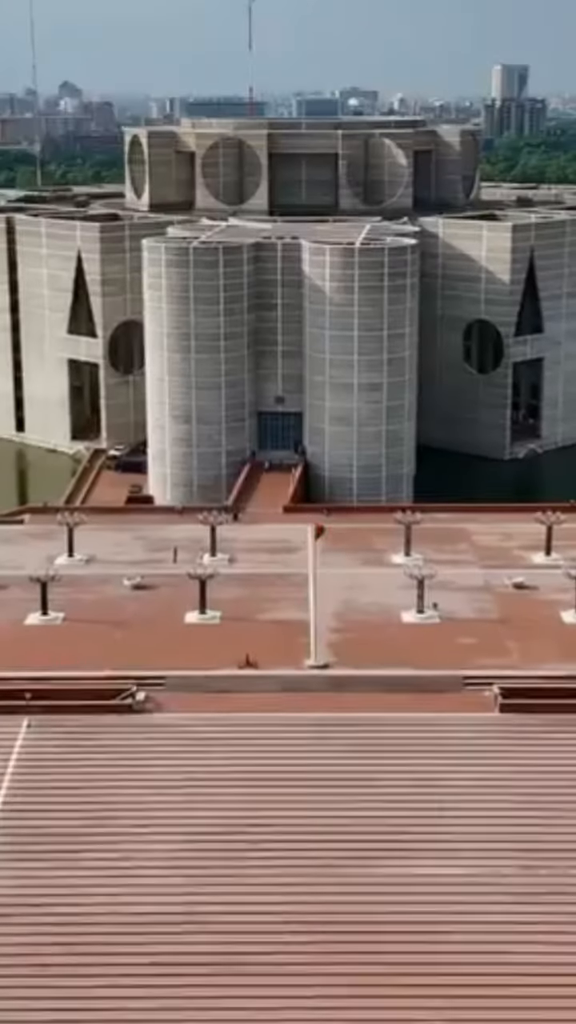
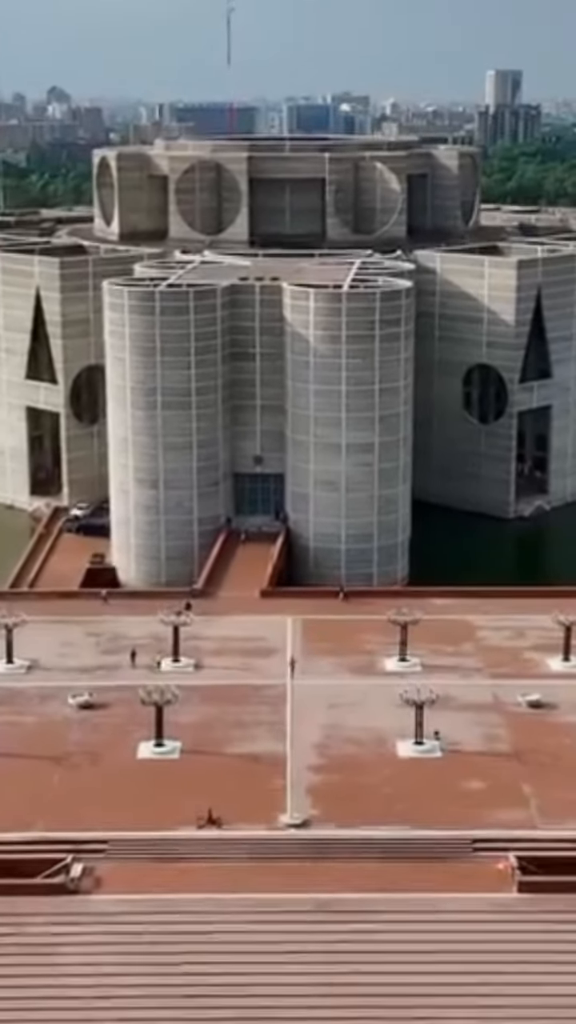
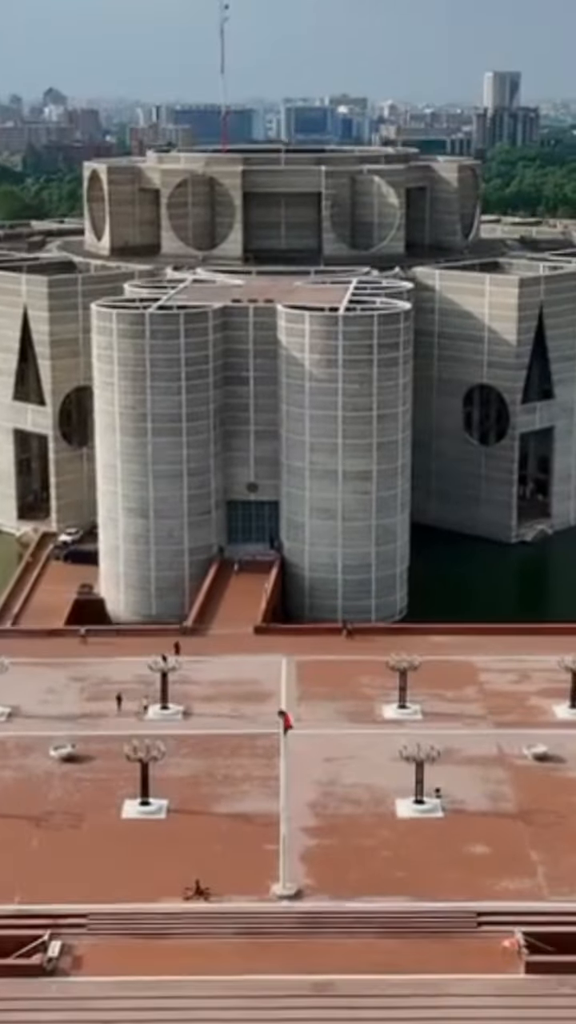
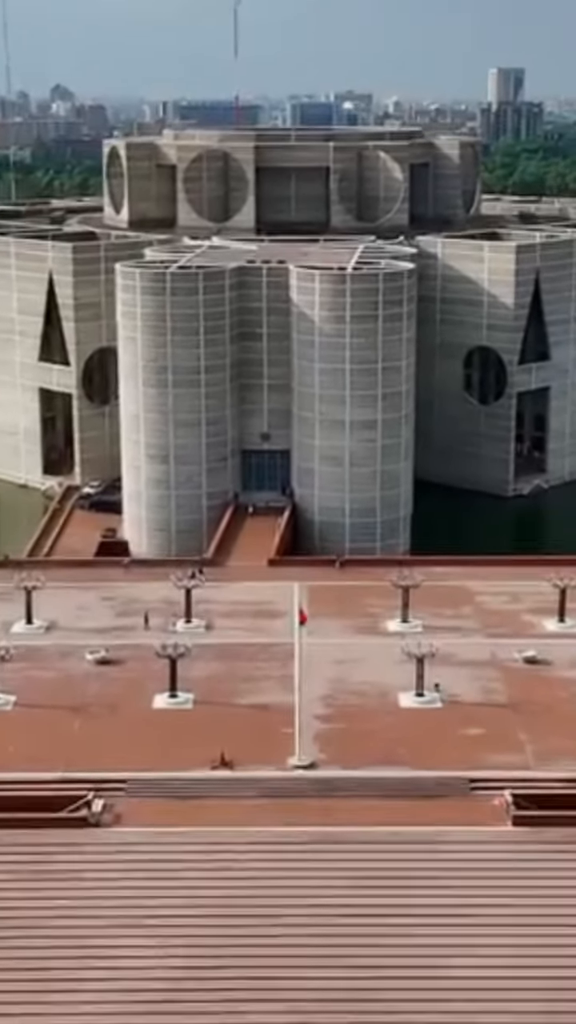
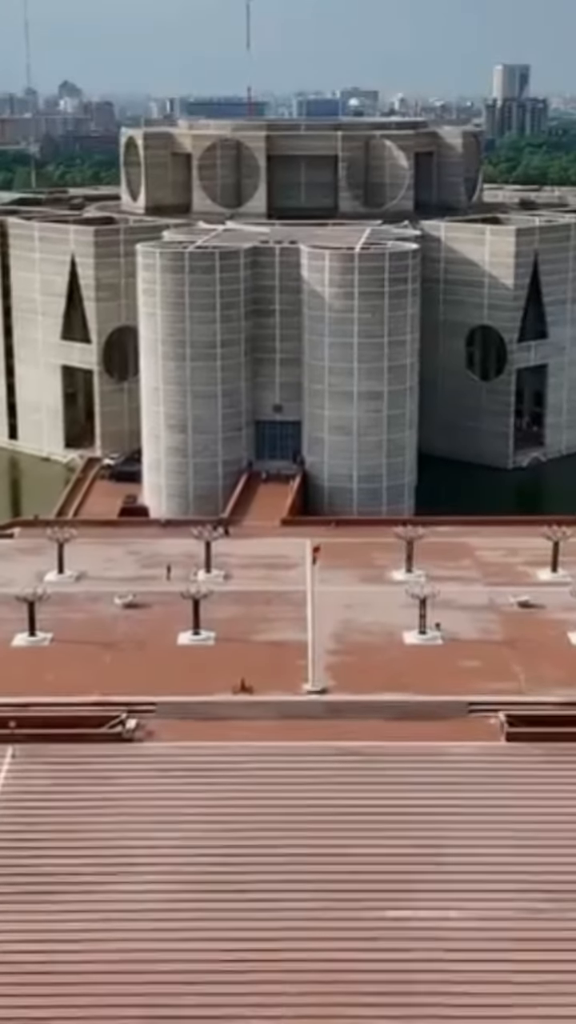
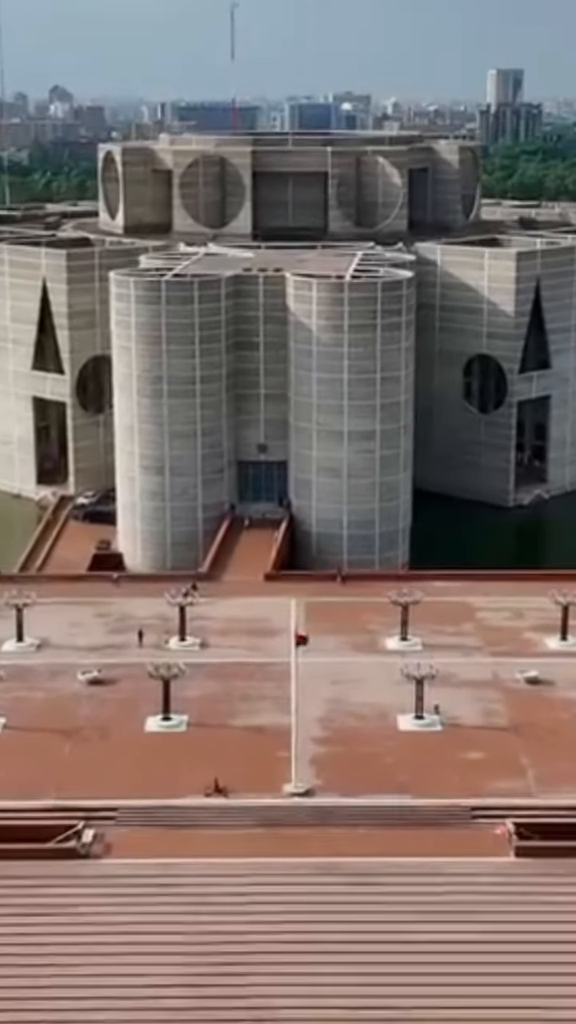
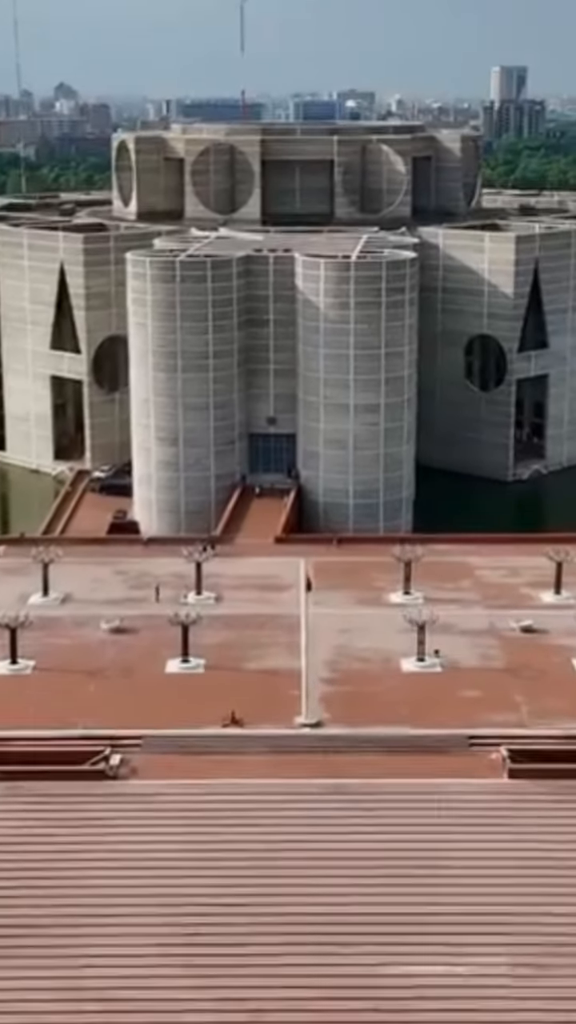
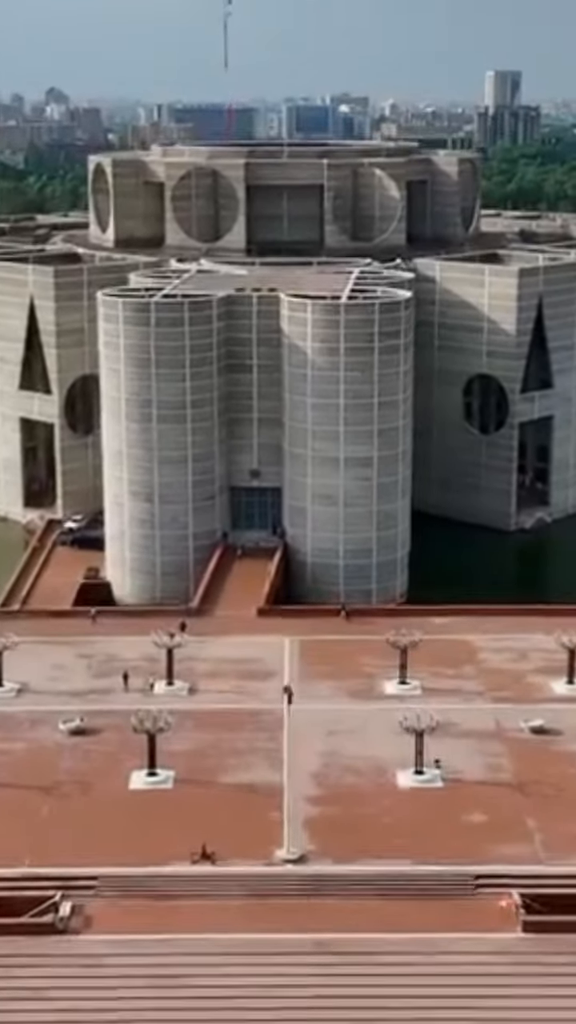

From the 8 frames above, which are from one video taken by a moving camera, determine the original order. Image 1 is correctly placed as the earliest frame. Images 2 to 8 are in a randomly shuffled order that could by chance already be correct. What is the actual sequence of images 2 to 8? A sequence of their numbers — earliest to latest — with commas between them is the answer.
5, 7, 4, 6, 2, 8, 3
